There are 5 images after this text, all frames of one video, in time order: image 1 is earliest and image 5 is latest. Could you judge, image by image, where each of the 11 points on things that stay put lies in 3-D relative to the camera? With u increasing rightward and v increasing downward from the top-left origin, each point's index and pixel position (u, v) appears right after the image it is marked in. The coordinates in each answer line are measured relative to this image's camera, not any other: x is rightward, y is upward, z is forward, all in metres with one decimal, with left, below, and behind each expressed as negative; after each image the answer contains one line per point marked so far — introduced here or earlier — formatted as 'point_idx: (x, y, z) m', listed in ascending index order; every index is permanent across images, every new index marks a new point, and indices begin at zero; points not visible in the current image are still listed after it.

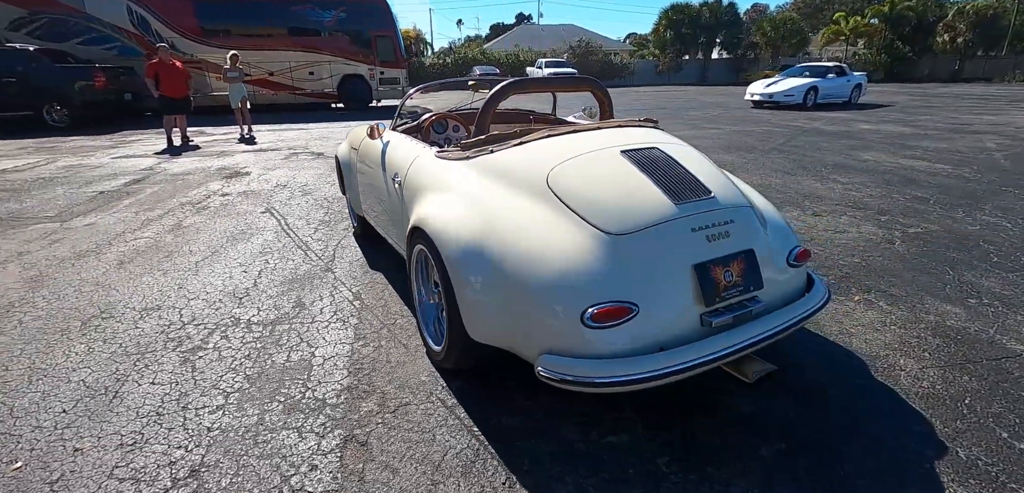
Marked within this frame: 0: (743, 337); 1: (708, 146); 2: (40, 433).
0: (+0.9, -0.4, +2.1) m
1: (+2.8, +1.4, +7.8) m
2: (-1.9, -0.7, +2.1) m
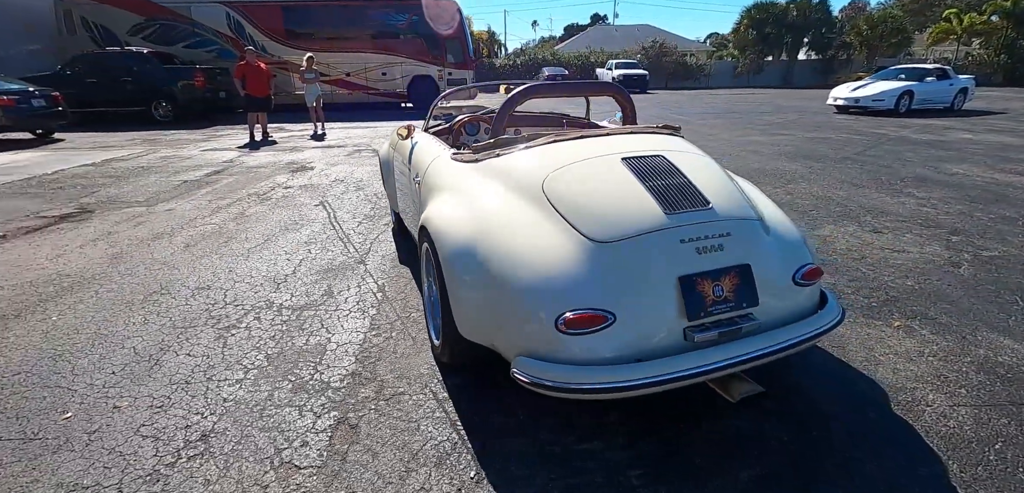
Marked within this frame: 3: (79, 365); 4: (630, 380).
0: (+0.8, -0.4, +2.0) m
1: (+3.6, +1.3, +7.4) m
2: (-1.9, -0.6, +2.4) m
3: (-2.1, -0.6, +2.6) m
4: (+0.4, -0.5, +1.9) m
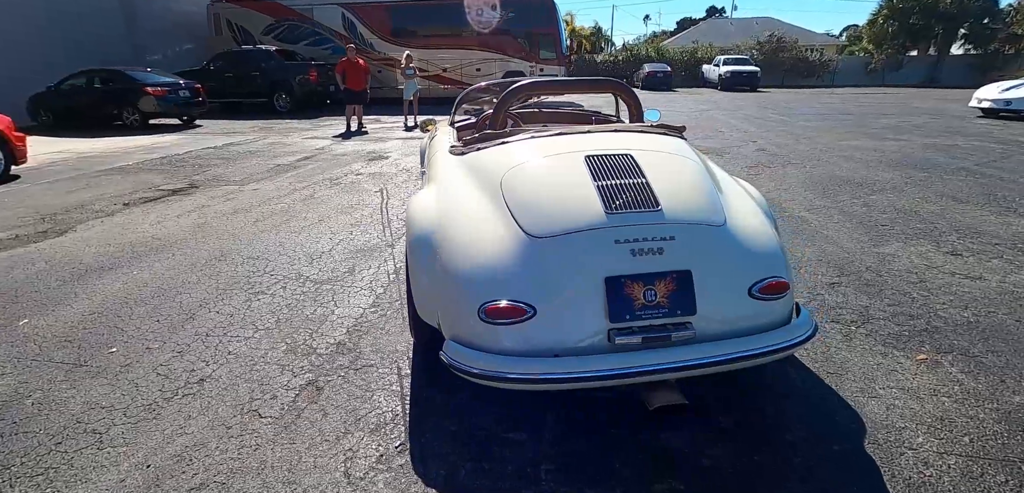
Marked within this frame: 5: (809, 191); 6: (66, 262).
0: (+0.5, -0.4, +2.0) m
1: (+4.5, +1.0, +6.6) m
2: (-2.1, -0.5, +3.0) m
3: (-2.2, -0.4, +3.2) m
4: (+0.1, -0.5, +2.0) m
5: (+3.2, +0.6, +5.7) m
6: (-3.1, -0.1, +3.7) m
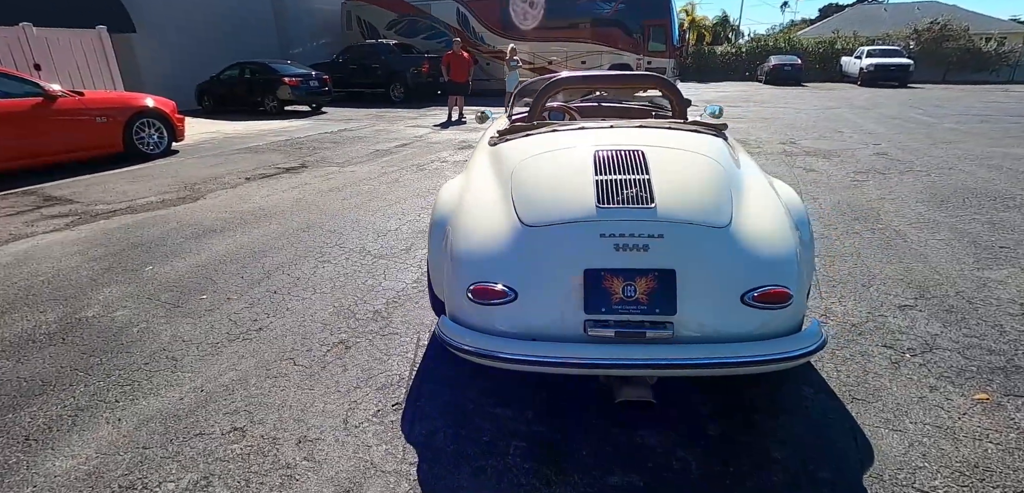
0: (+0.4, -0.4, +2.0) m
1: (+5.4, +0.8, +5.7) m
2: (-1.9, -0.2, +3.5) m
3: (-2.0, -0.1, +3.8) m
4: (0.0, -0.4, +2.1) m
5: (+3.9, +0.4, +5.0) m
6: (-2.7, +0.2, +4.5) m
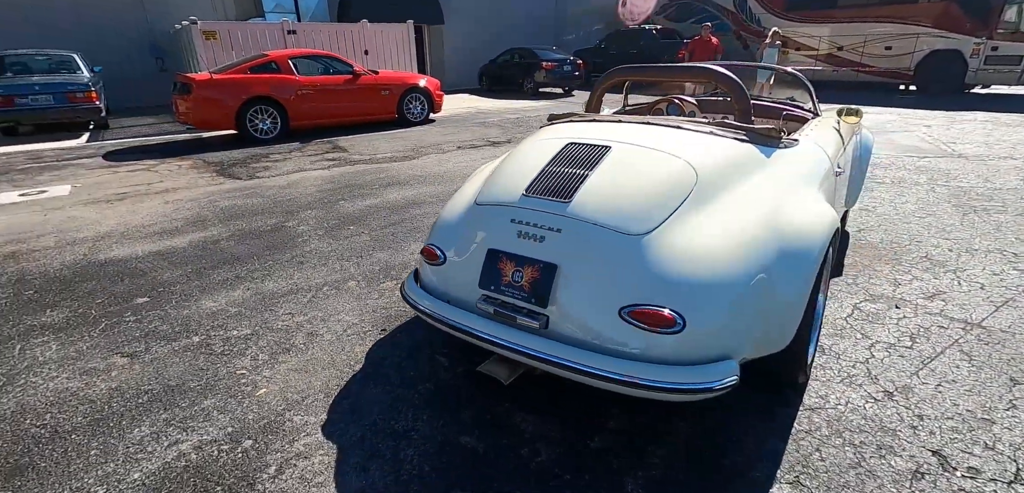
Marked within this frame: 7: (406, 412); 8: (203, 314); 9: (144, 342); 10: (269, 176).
0: (-0.1, -0.4, +2.2) m
1: (+6.2, -0.3, +2.6) m
2: (-1.2, +0.2, +4.6) m
3: (-1.1, +0.3, +4.9) m
4: (-0.4, -0.3, +2.5) m
5: (+4.5, -0.3, +2.9) m
6: (-1.3, +0.8, +5.9) m
7: (-0.5, -0.7, +2.4) m
8: (-1.9, -0.4, +3.2) m
9: (-2.1, -0.5, +3.0) m
10: (-2.6, +0.8, +5.8) m
